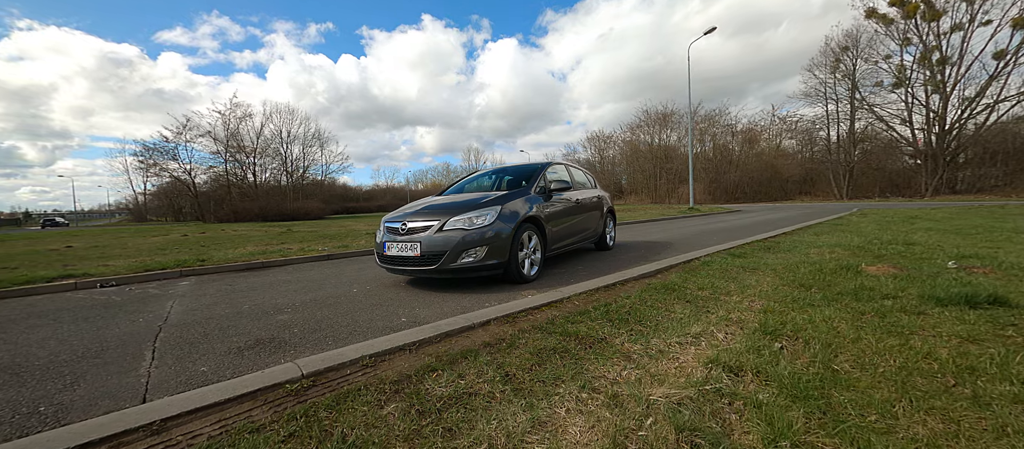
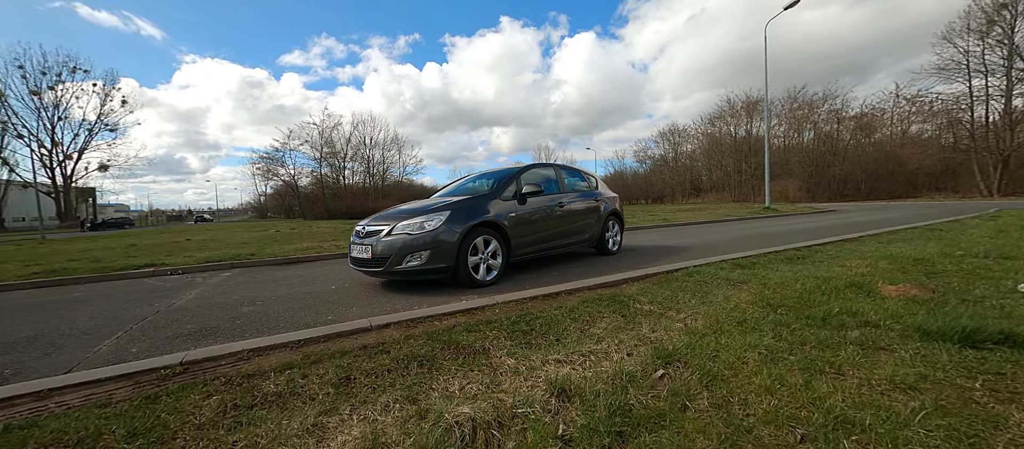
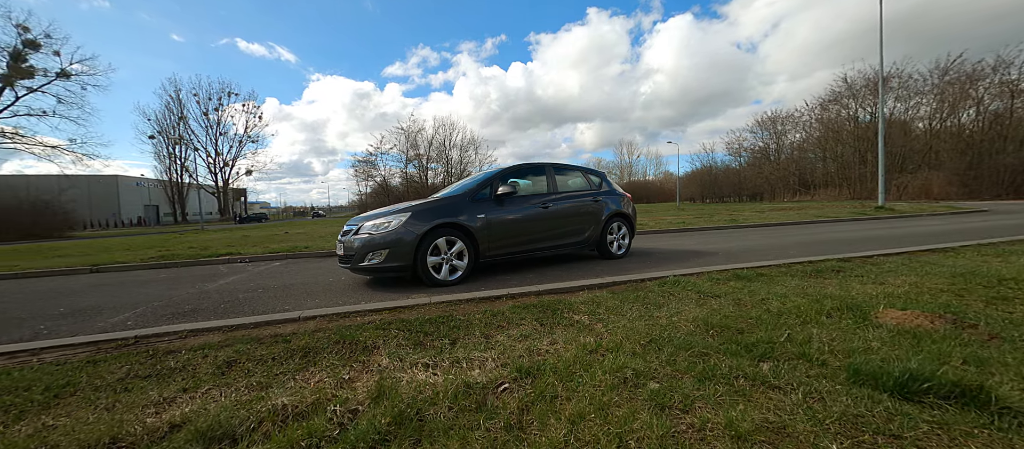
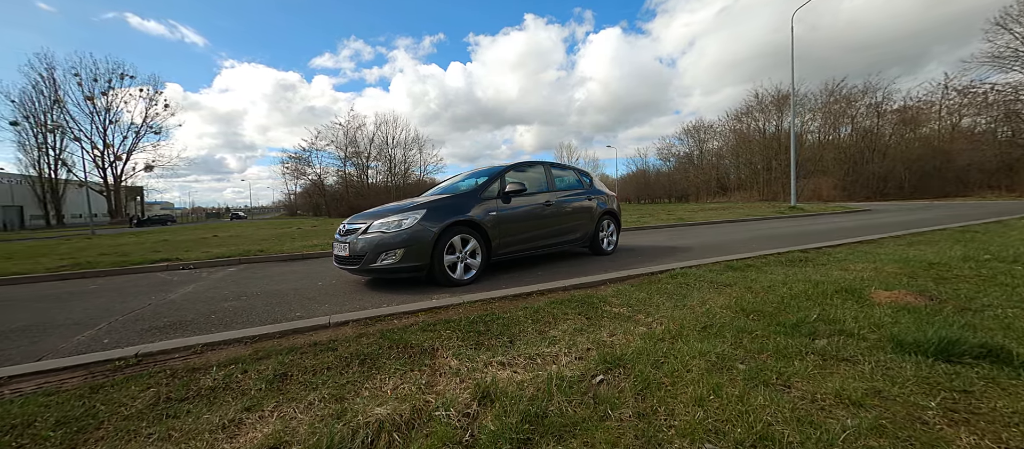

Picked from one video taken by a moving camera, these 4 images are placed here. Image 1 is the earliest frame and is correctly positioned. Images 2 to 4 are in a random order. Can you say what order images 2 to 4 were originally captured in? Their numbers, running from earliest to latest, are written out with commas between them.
2, 4, 3
